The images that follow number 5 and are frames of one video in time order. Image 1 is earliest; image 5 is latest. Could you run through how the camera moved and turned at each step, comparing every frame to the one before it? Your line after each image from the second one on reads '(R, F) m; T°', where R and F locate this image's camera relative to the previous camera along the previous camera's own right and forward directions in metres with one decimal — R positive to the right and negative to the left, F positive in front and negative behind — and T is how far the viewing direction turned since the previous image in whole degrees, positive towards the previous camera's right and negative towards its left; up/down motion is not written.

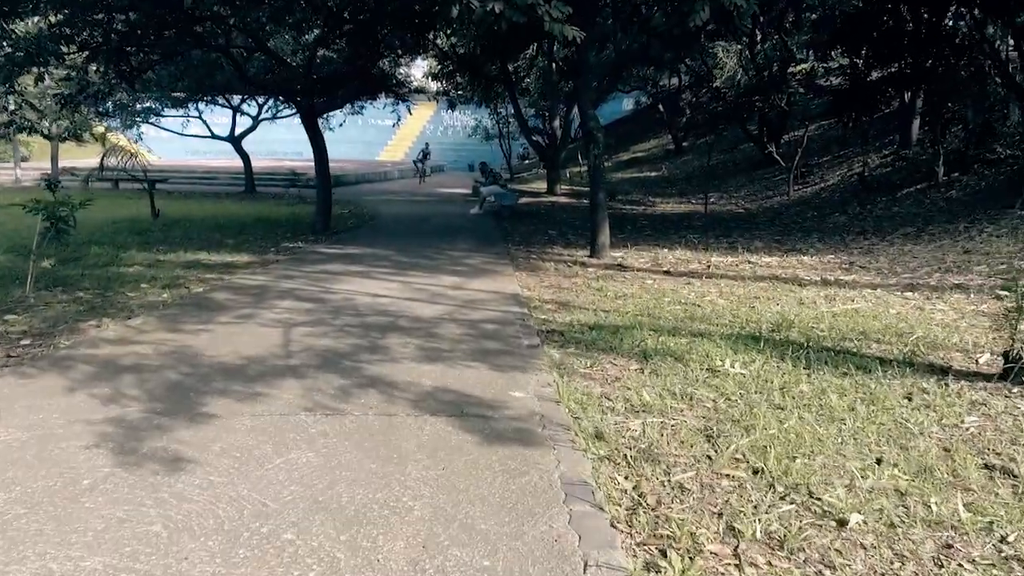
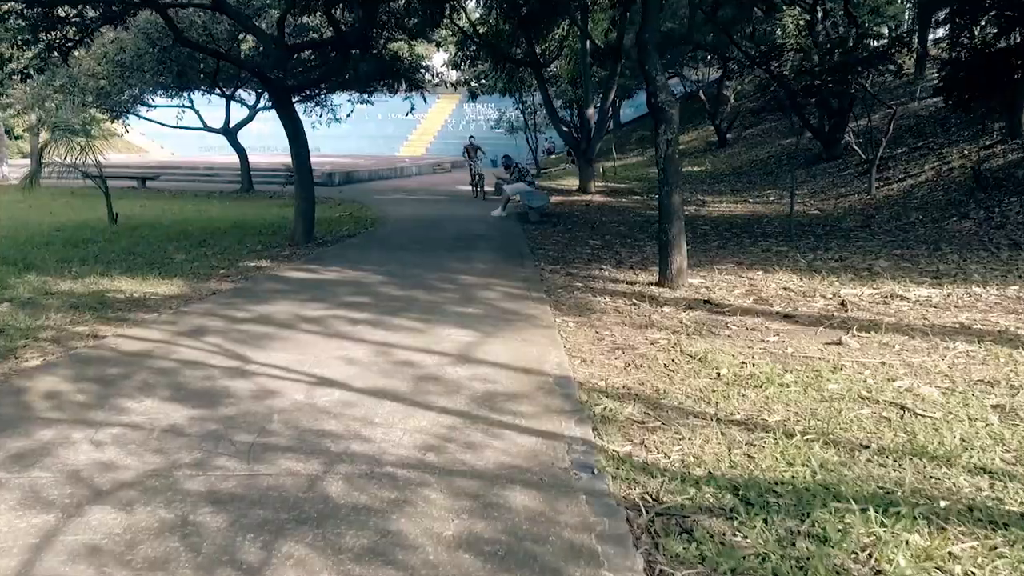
(-0.1, +3.5) m; -2°
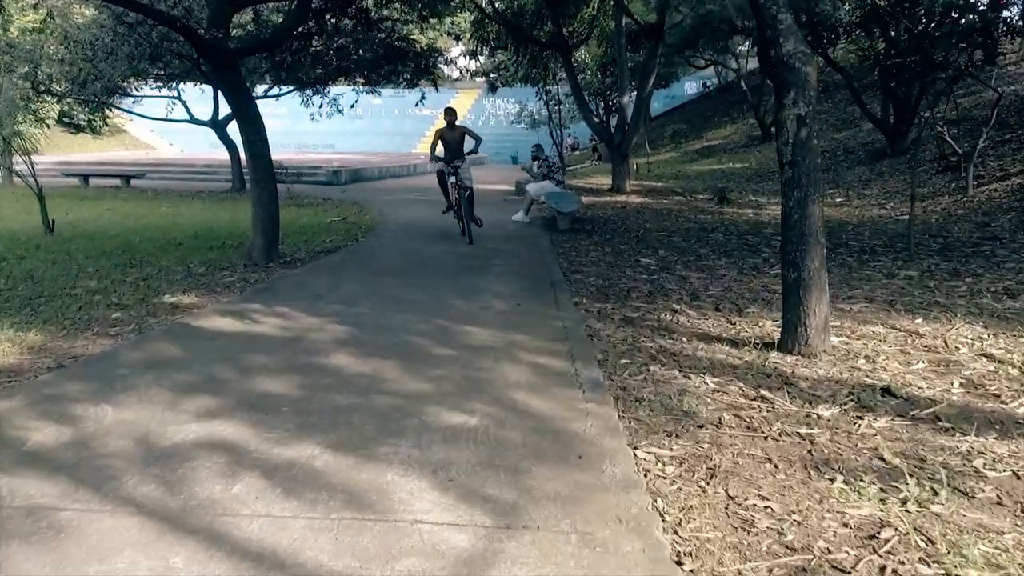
(-0.1, +3.1) m; -2°
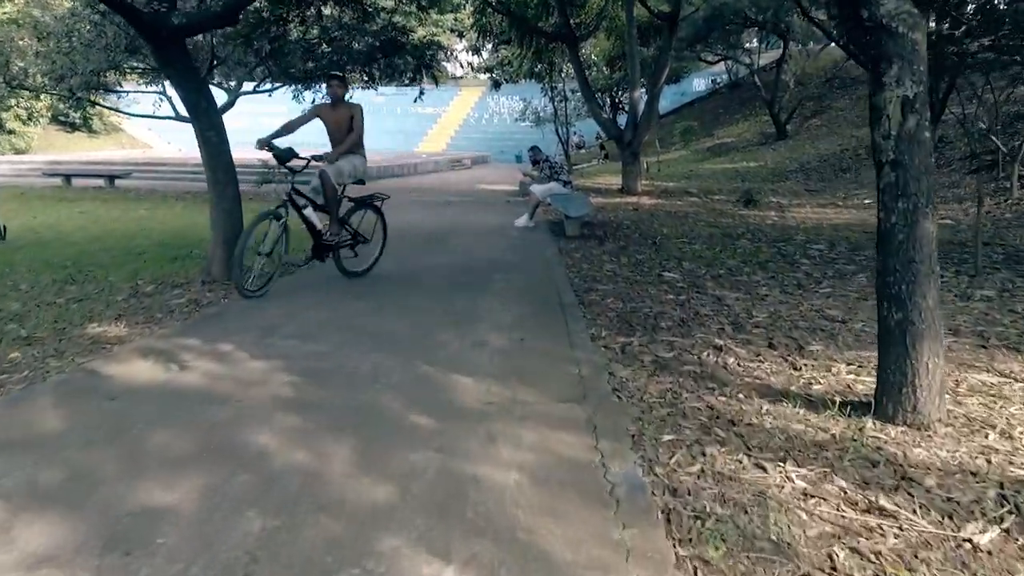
(0.0, +1.3) m; 0°
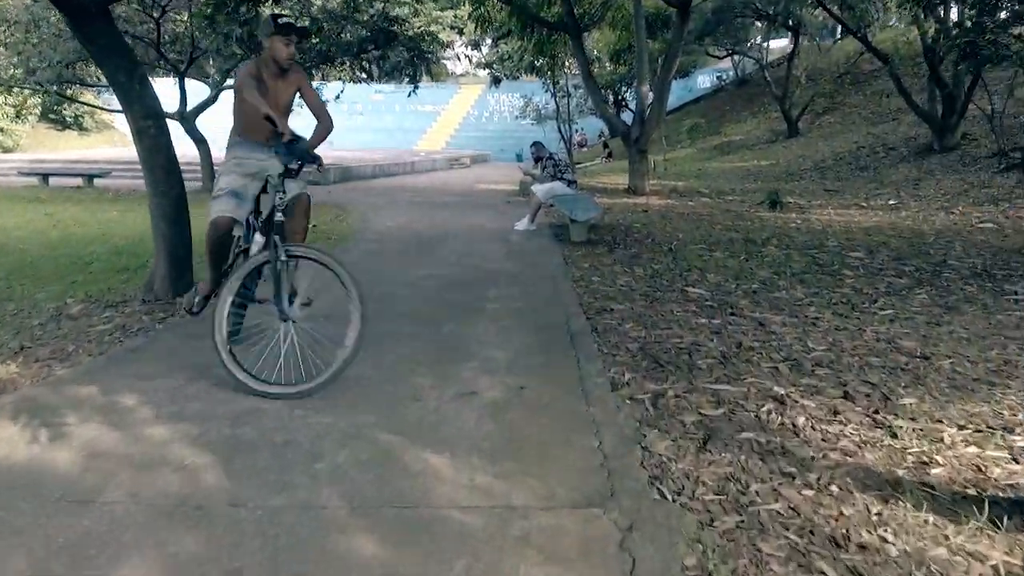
(0.0, +1.3) m; 0°
